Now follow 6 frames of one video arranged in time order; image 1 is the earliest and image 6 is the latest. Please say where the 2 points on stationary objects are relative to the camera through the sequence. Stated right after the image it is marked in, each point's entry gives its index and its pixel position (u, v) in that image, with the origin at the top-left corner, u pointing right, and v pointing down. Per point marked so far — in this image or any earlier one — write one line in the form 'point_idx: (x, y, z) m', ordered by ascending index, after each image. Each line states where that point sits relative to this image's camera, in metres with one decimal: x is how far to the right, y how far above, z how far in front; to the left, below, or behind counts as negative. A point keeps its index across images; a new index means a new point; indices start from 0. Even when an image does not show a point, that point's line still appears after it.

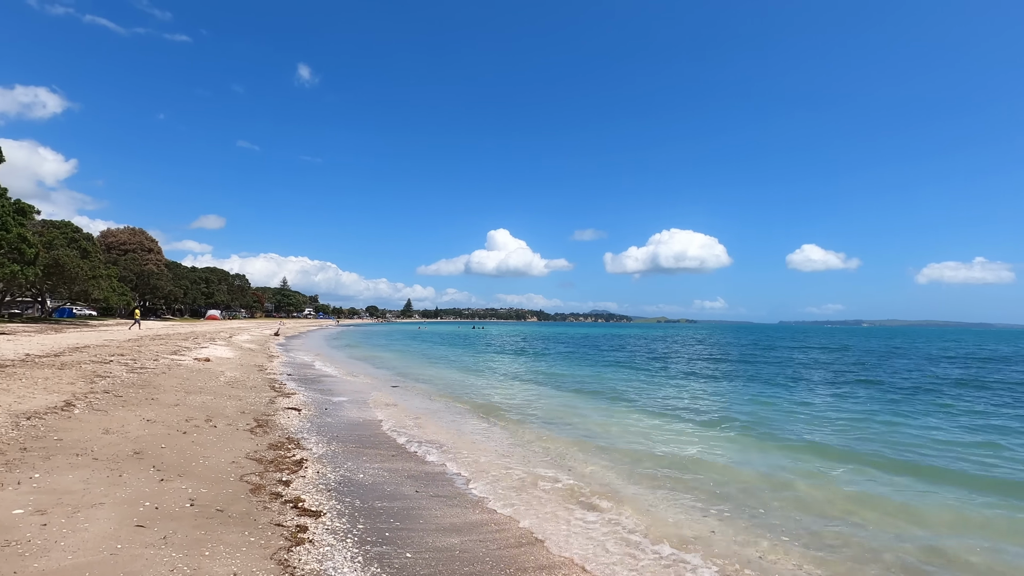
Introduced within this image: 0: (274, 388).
0: (-9.0, -3.8, +17.9) m
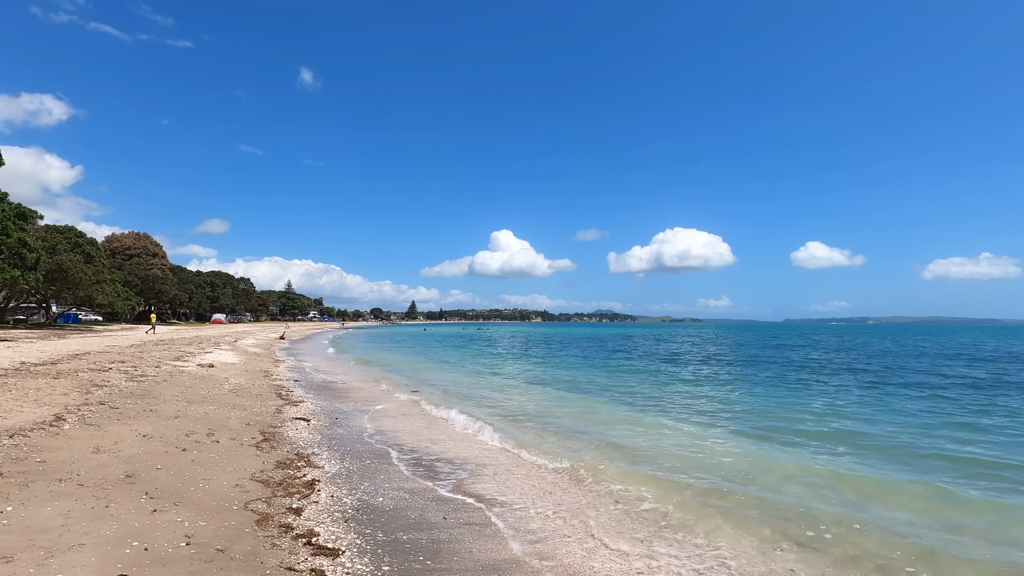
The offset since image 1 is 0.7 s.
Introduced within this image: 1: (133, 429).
0: (-8.3, -3.9, +17.0) m
1: (-7.9, -2.9, +9.8) m
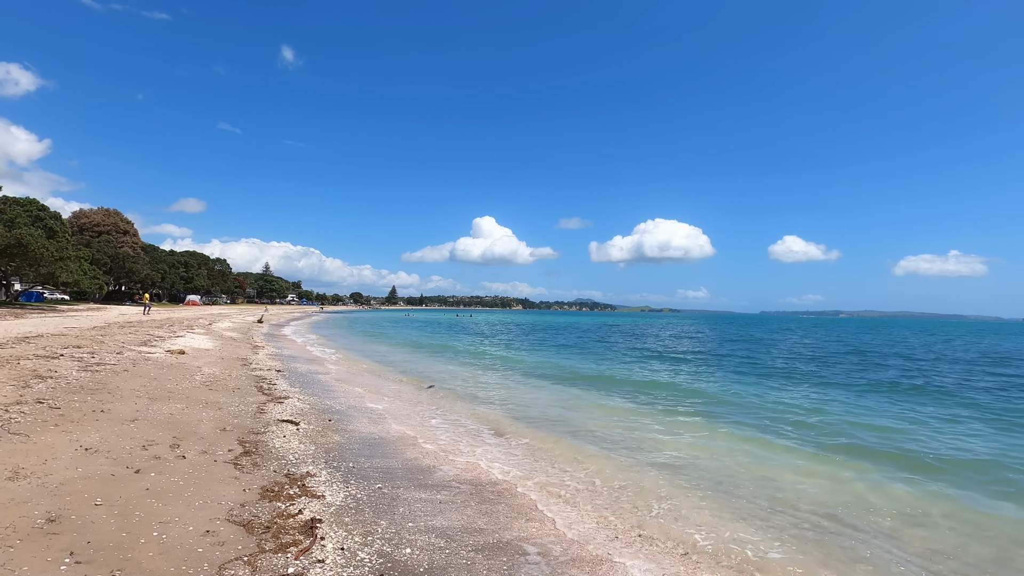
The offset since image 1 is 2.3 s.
0: (-7.8, -3.2, +14.9) m
1: (-7.1, -2.5, +7.7) m
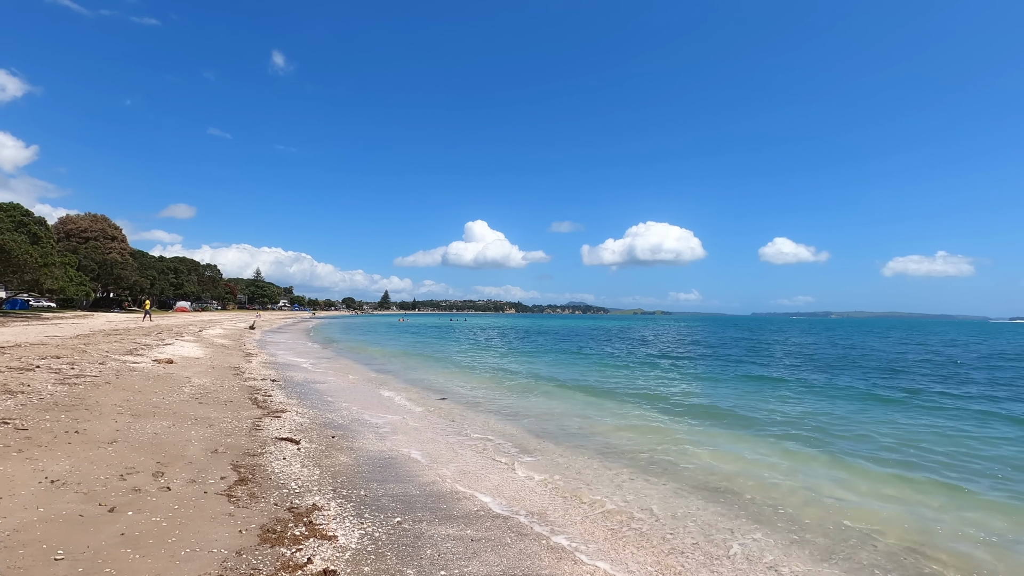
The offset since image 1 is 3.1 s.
0: (-7.4, -3.3, +13.8) m
1: (-6.6, -2.5, +6.6) m
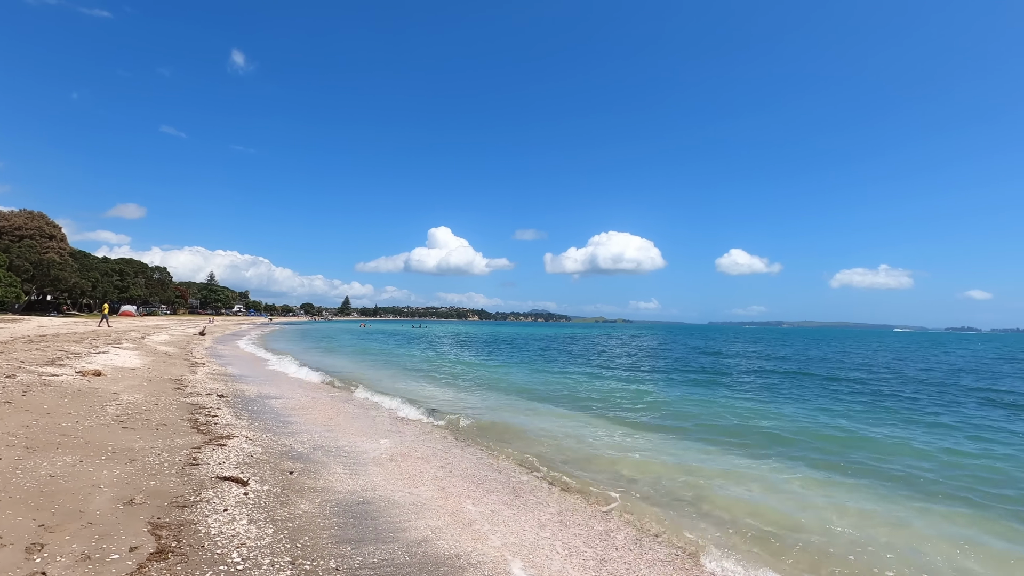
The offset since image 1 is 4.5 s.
0: (-7.6, -3.3, +11.5) m
1: (-6.3, -2.4, +4.4) m
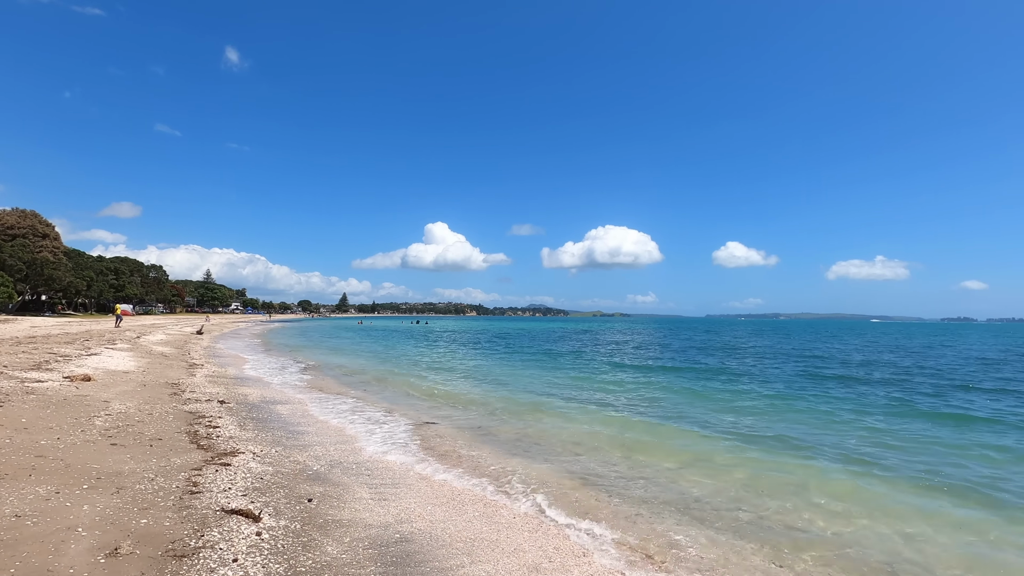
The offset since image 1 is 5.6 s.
0: (-6.7, -3.2, +10.2) m
1: (-5.4, -2.4, +3.0) m
